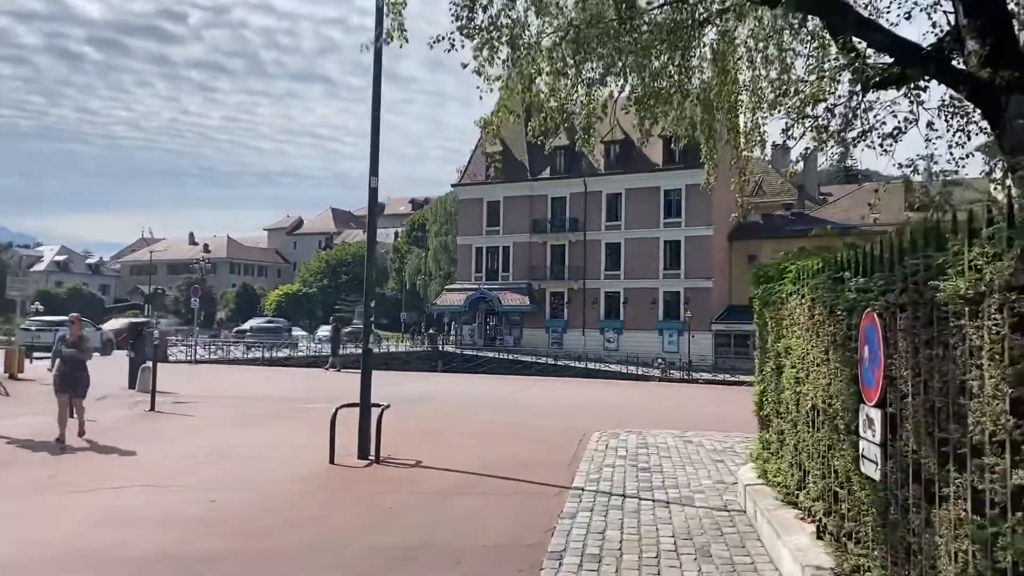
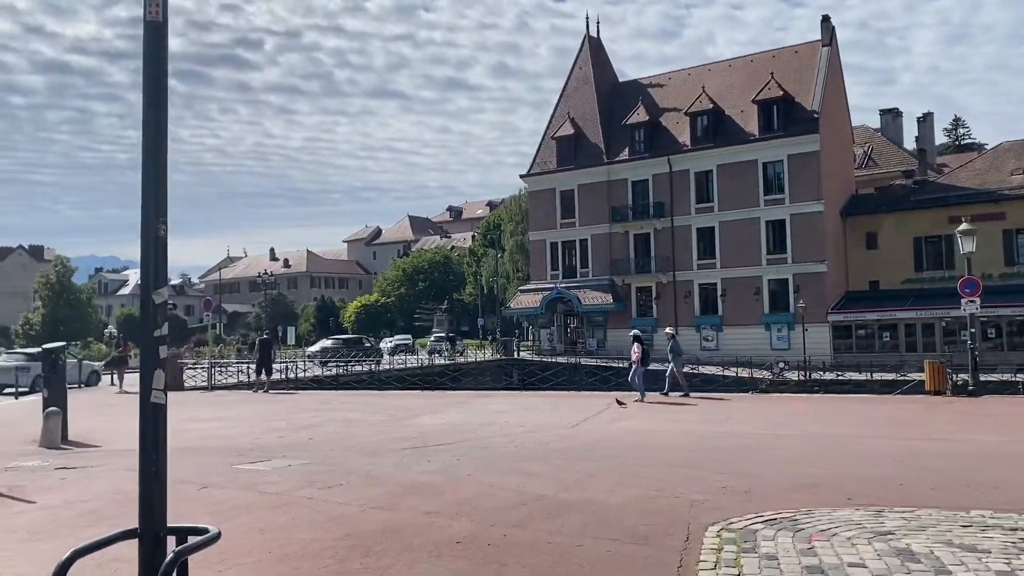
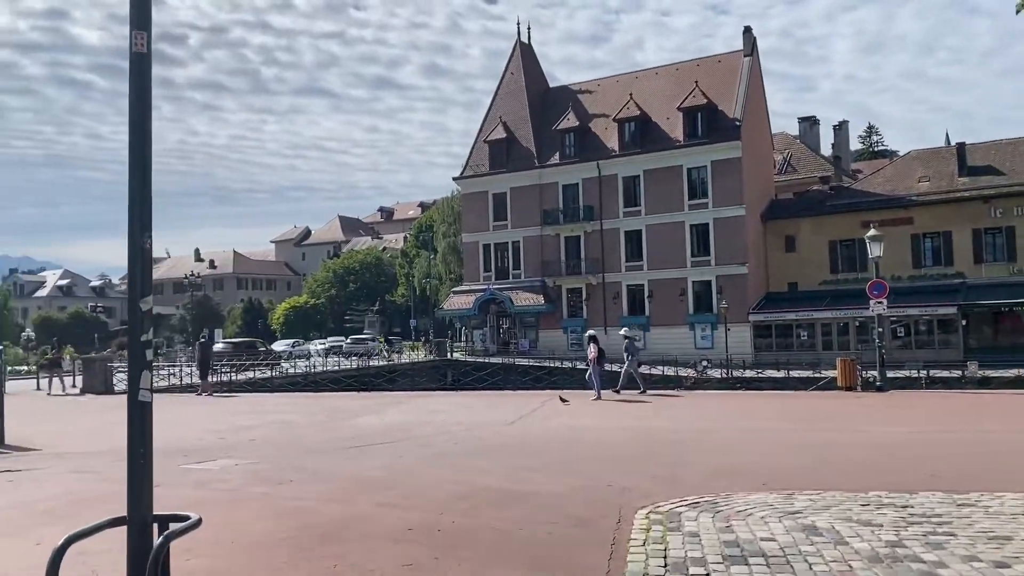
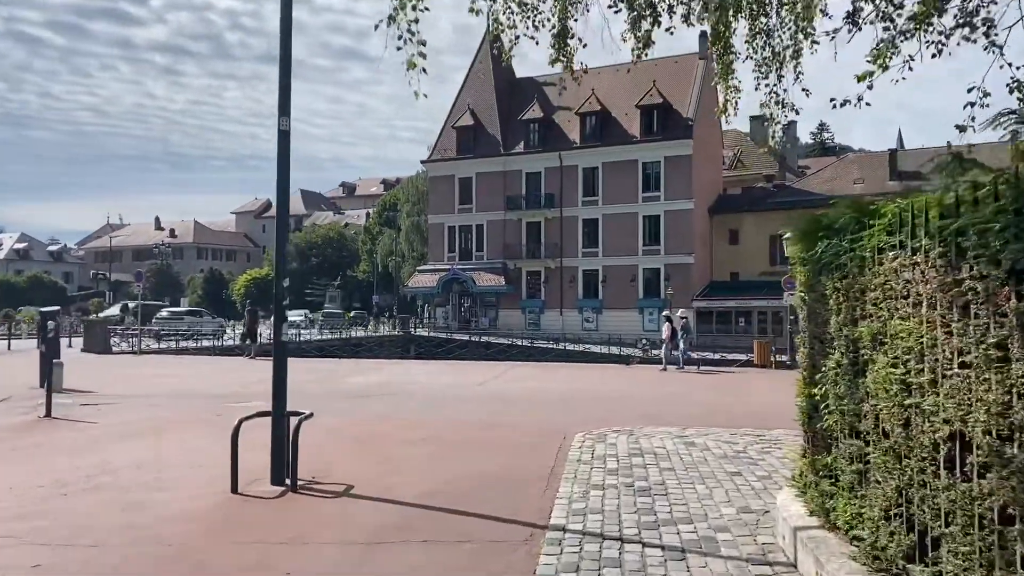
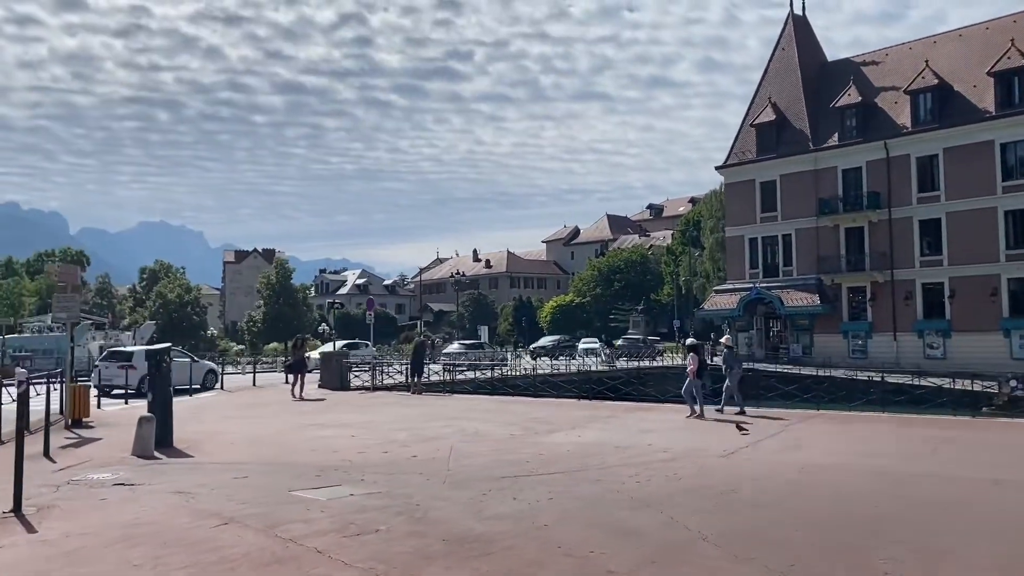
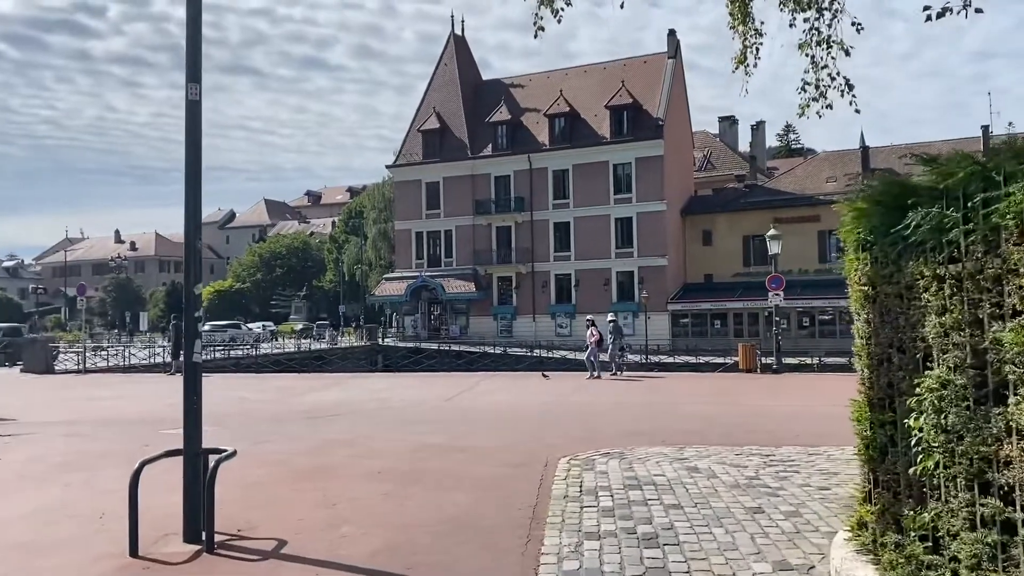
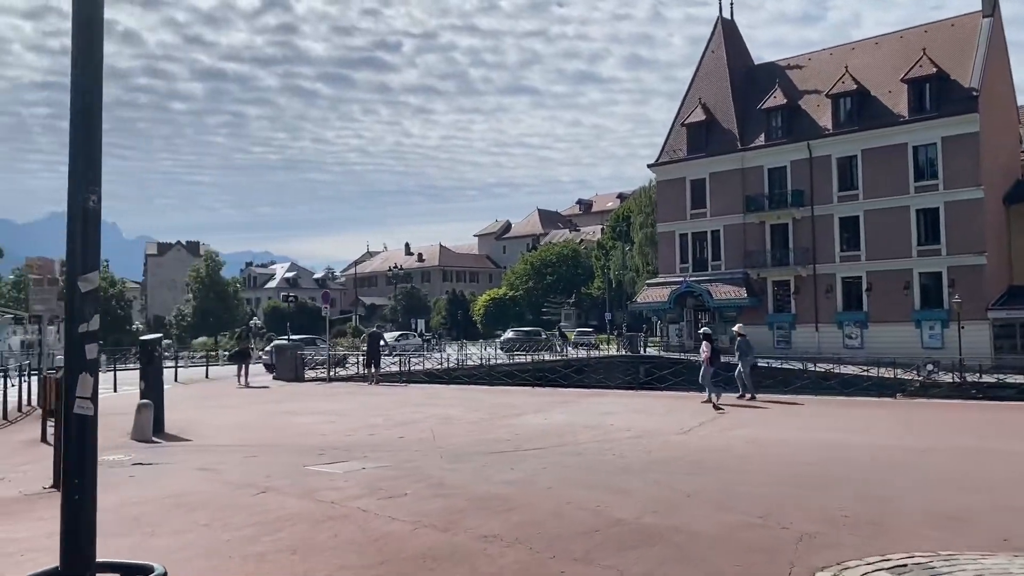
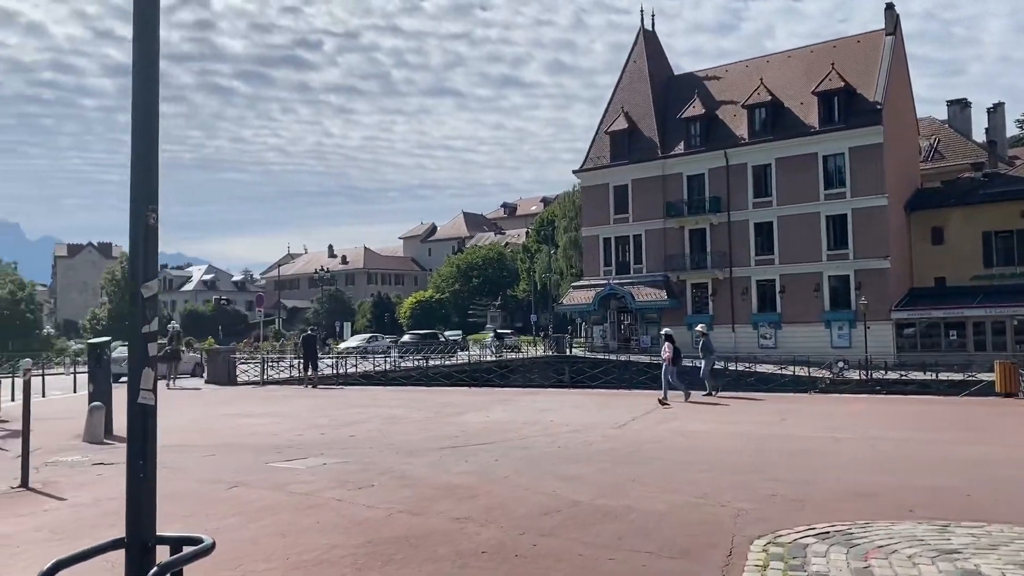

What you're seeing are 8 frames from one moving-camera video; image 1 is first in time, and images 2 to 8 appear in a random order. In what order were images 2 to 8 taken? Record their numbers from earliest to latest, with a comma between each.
4, 6, 3, 2, 8, 7, 5
